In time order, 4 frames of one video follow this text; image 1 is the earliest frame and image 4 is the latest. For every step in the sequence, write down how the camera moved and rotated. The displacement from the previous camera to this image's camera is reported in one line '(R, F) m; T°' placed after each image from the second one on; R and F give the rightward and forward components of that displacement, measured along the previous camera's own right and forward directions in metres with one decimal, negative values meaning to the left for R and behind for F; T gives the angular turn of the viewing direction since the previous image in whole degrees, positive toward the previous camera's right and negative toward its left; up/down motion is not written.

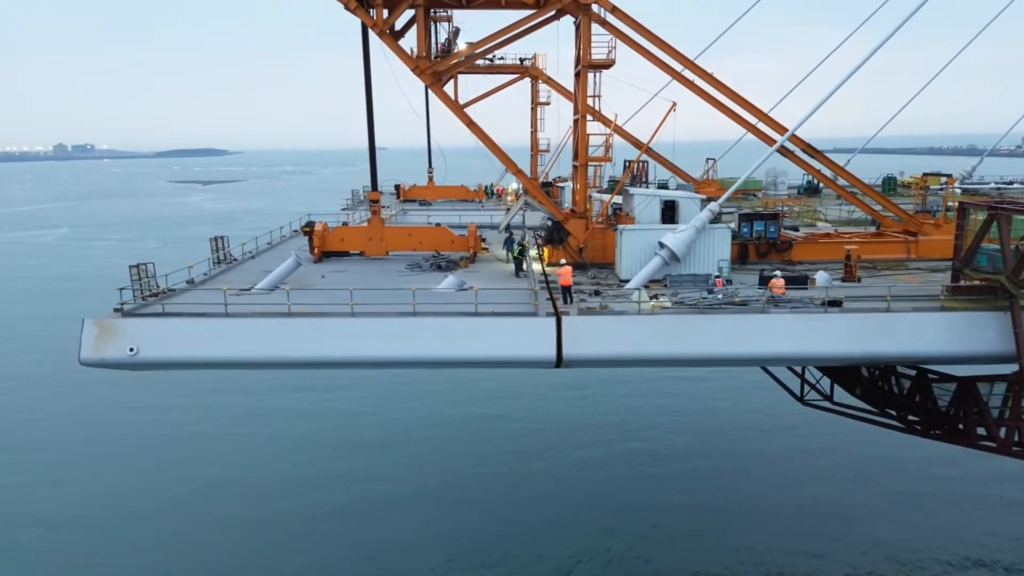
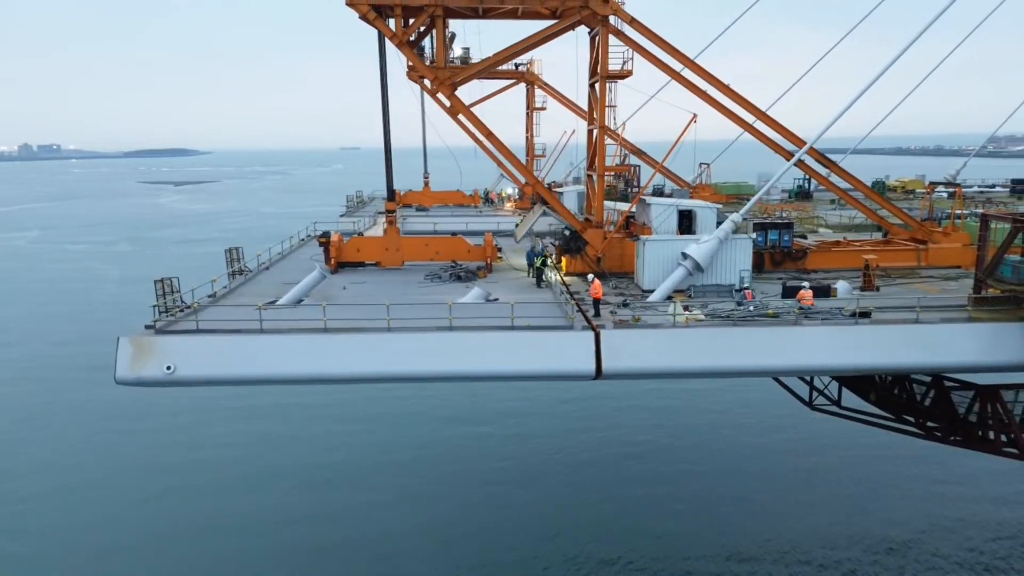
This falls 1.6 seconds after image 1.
(-0.9, 0.0) m; +2°
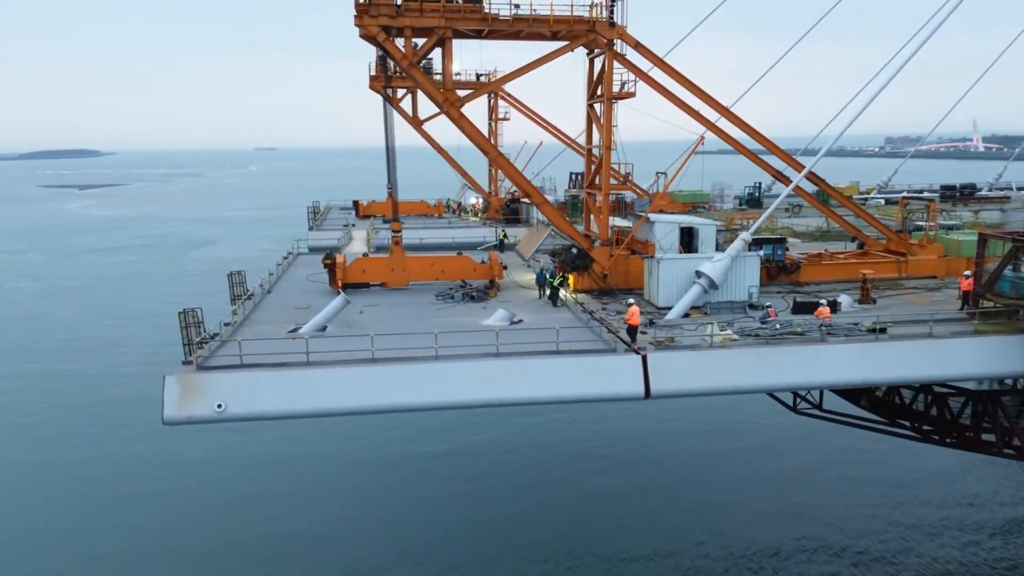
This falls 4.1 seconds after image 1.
(-1.9, -0.1) m; +5°
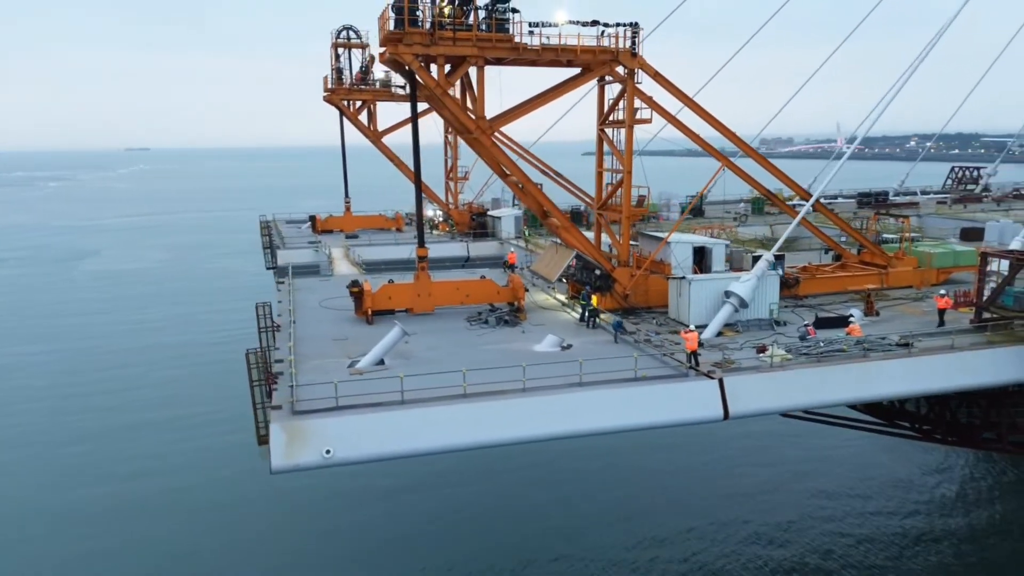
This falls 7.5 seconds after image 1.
(-3.0, -0.1) m; +7°
